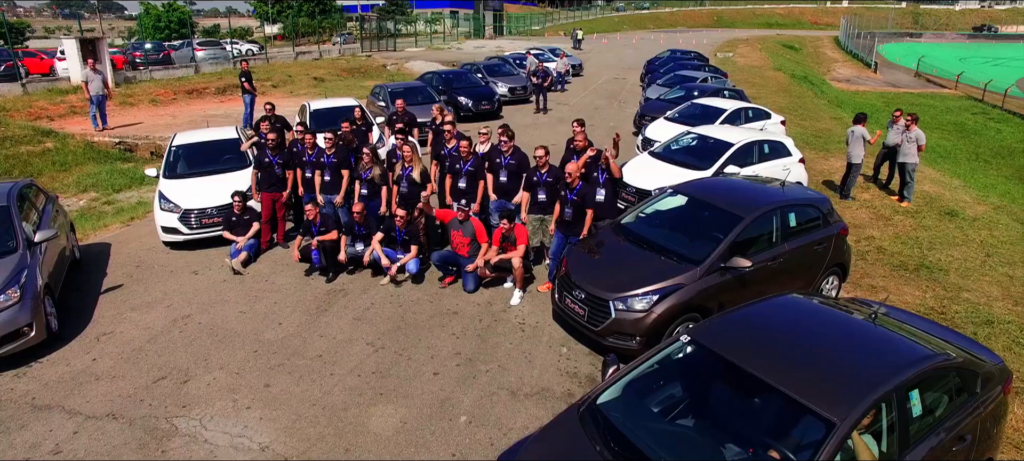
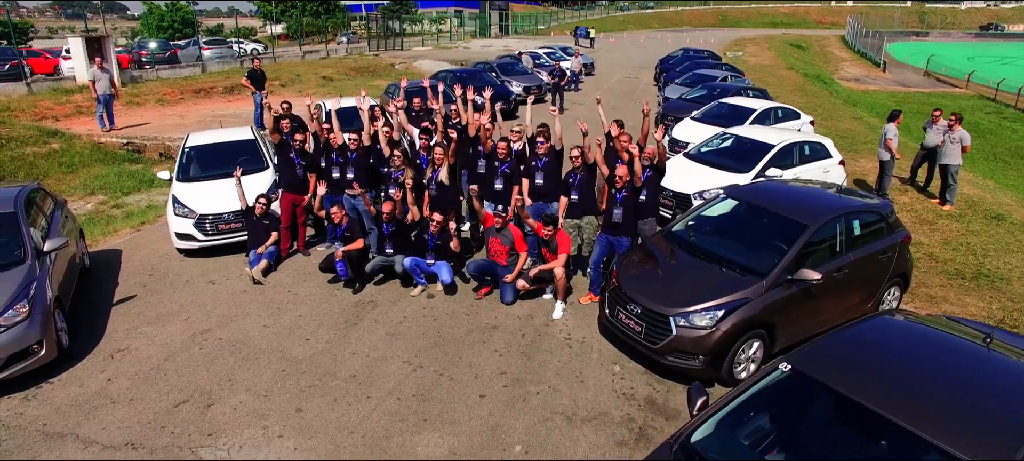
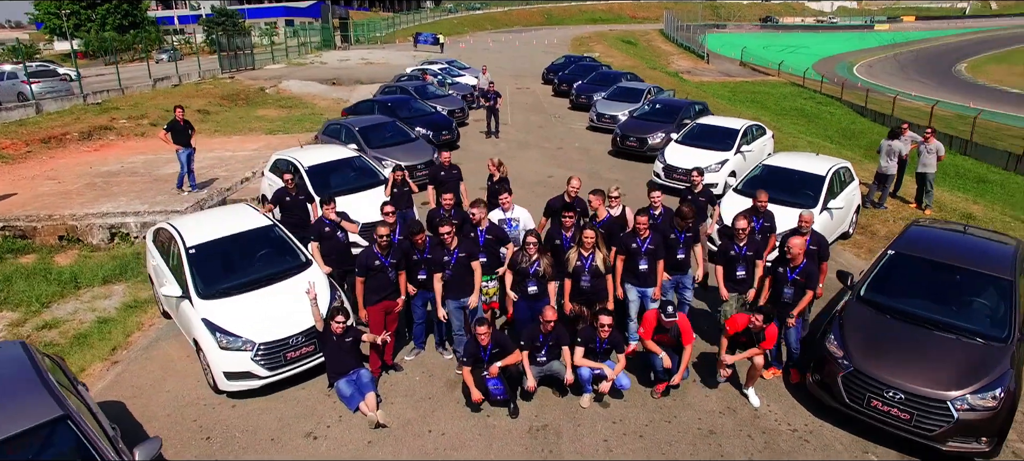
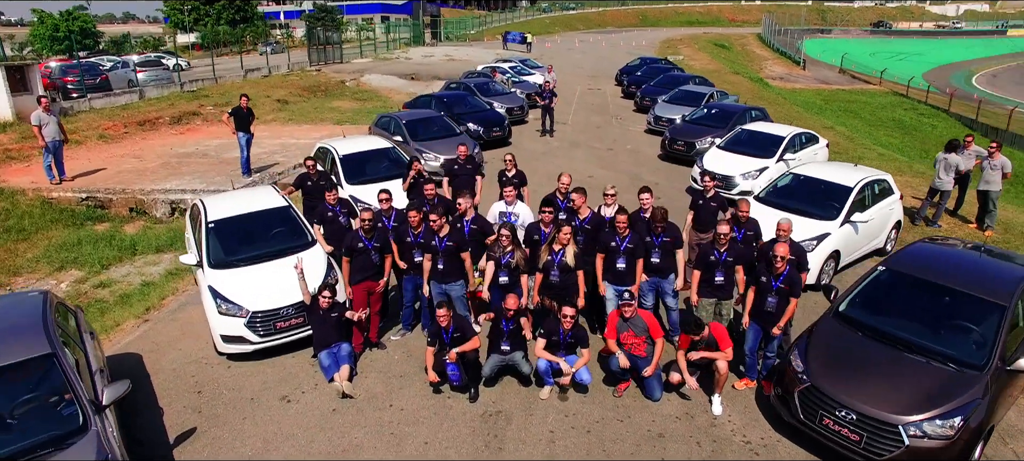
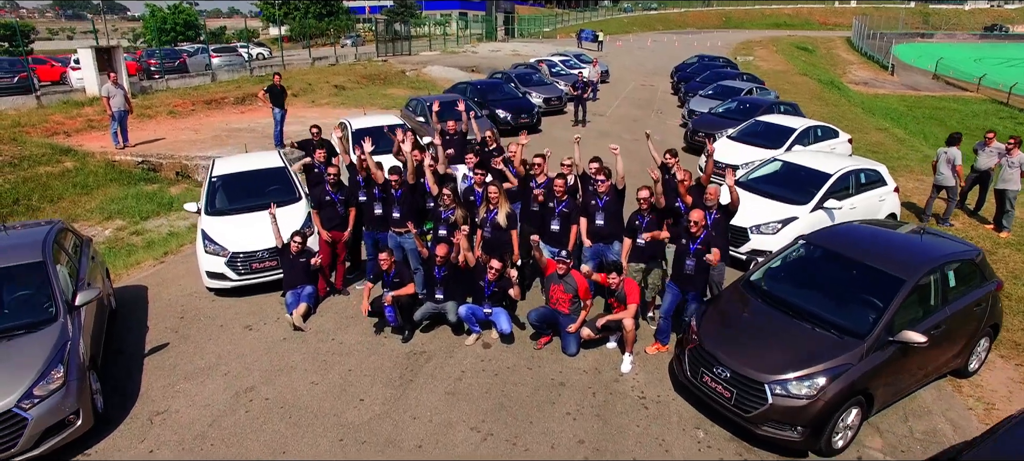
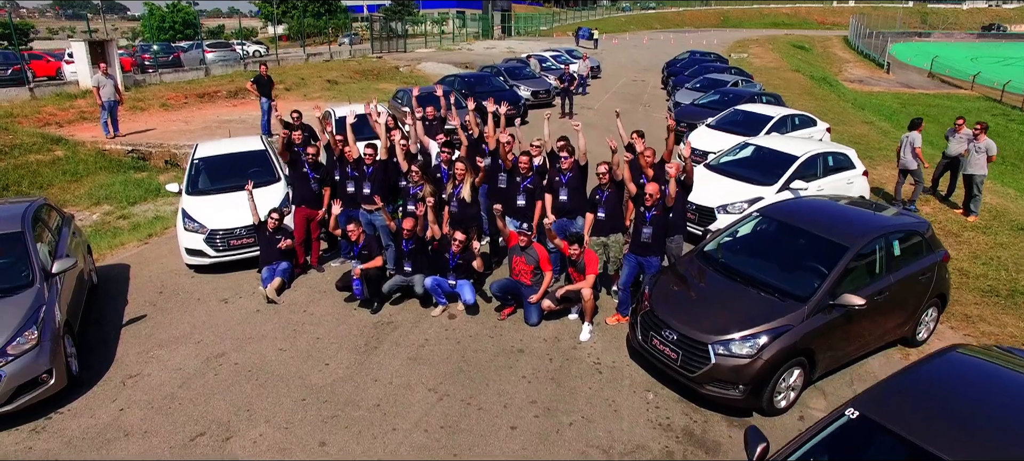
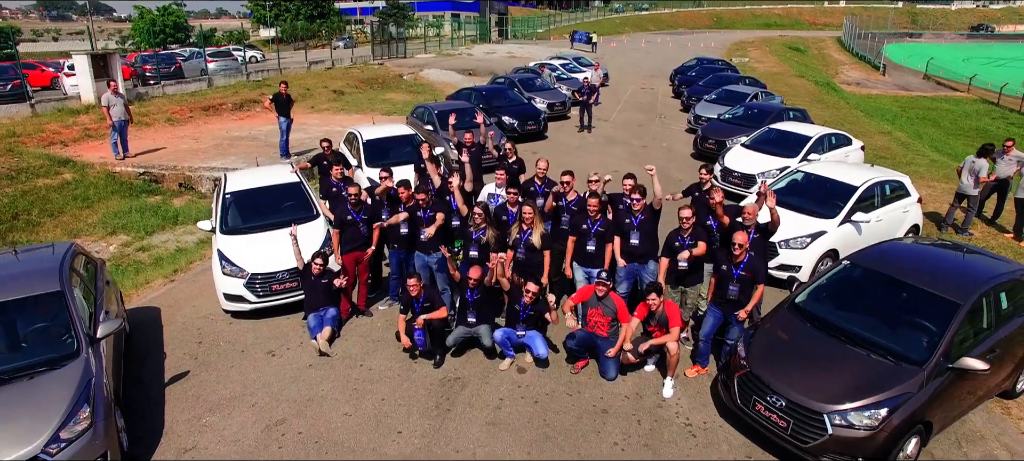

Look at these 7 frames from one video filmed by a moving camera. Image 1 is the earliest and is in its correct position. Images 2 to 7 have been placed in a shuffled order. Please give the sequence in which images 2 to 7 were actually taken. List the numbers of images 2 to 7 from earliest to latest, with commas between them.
2, 6, 5, 7, 4, 3
